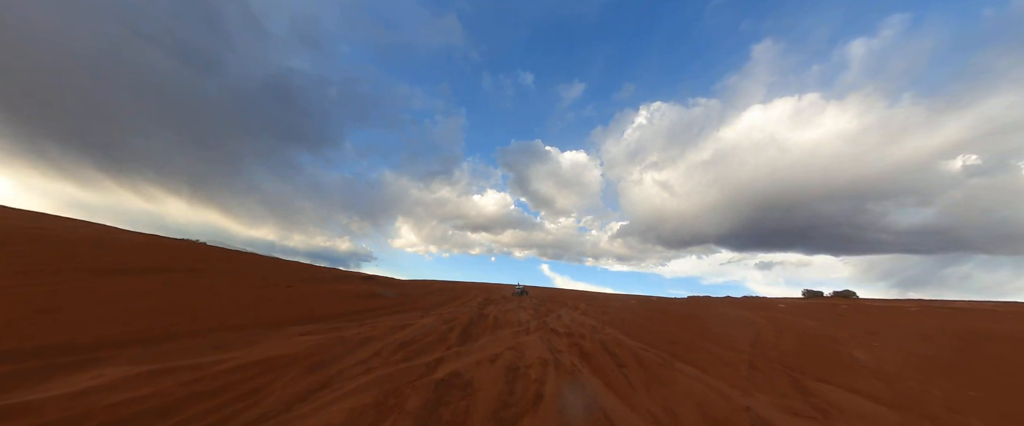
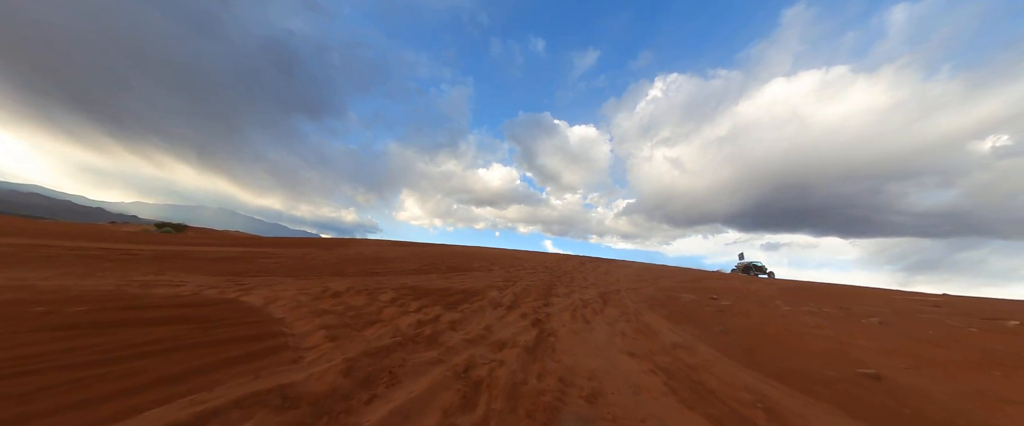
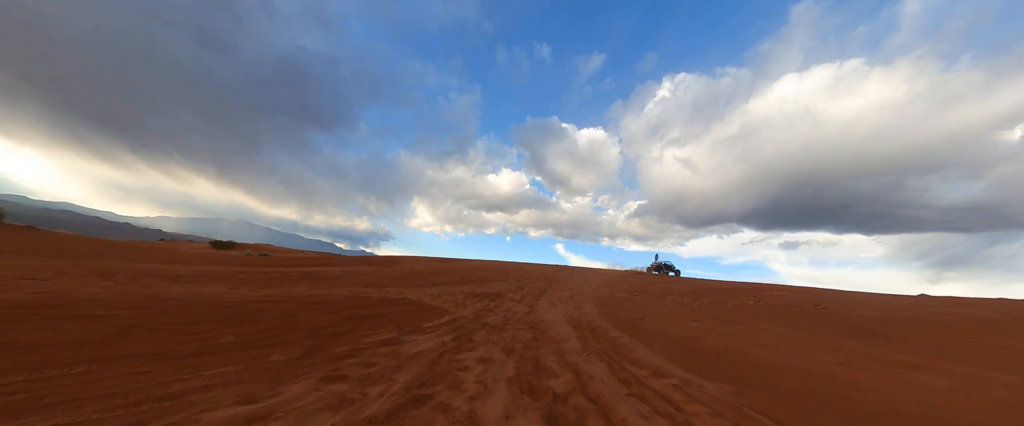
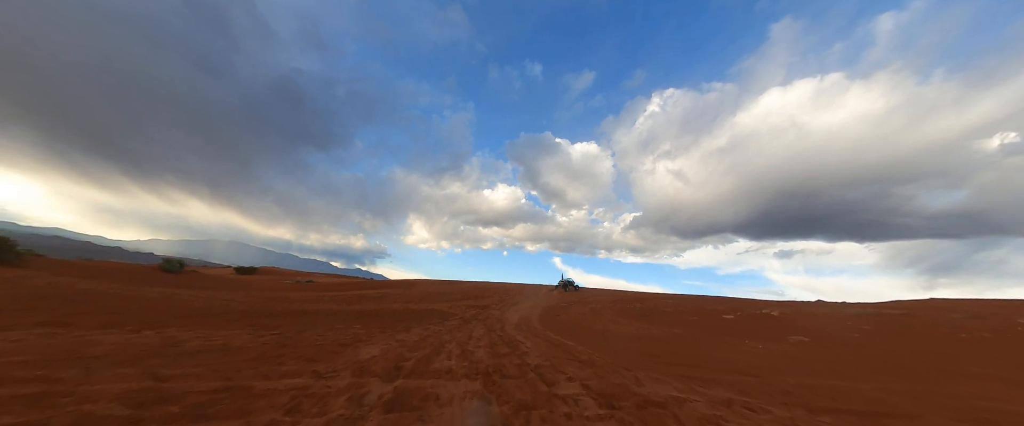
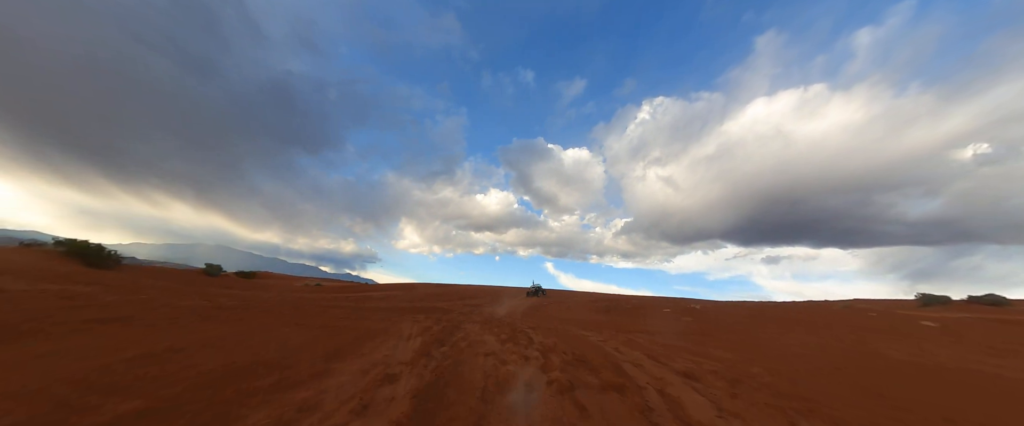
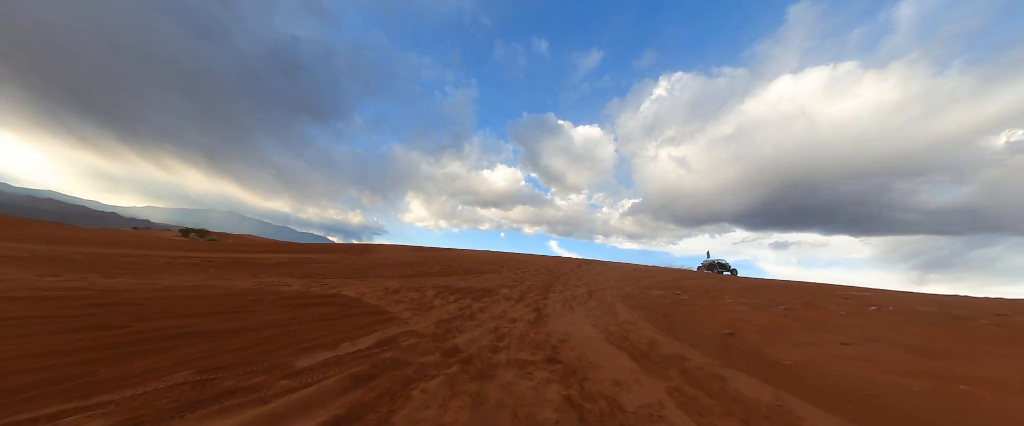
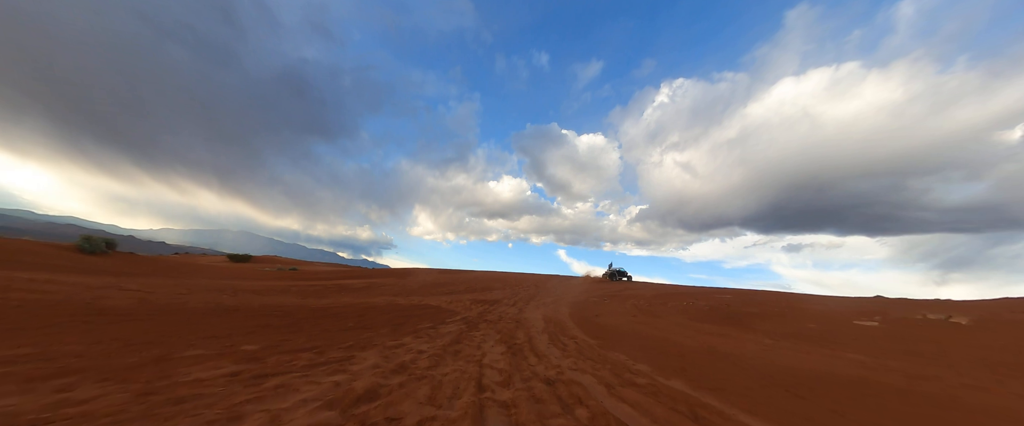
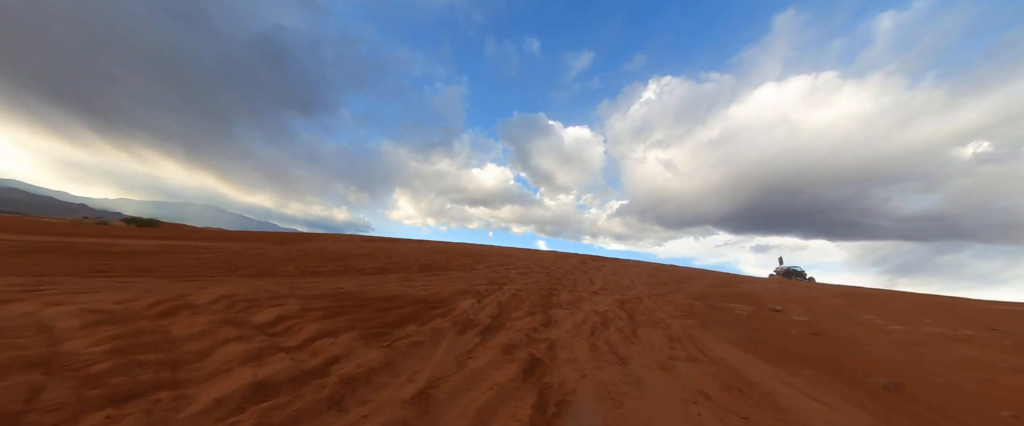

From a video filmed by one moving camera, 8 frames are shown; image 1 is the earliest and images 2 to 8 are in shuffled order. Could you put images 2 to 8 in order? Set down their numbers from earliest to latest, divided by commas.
5, 4, 7, 3, 6, 2, 8
